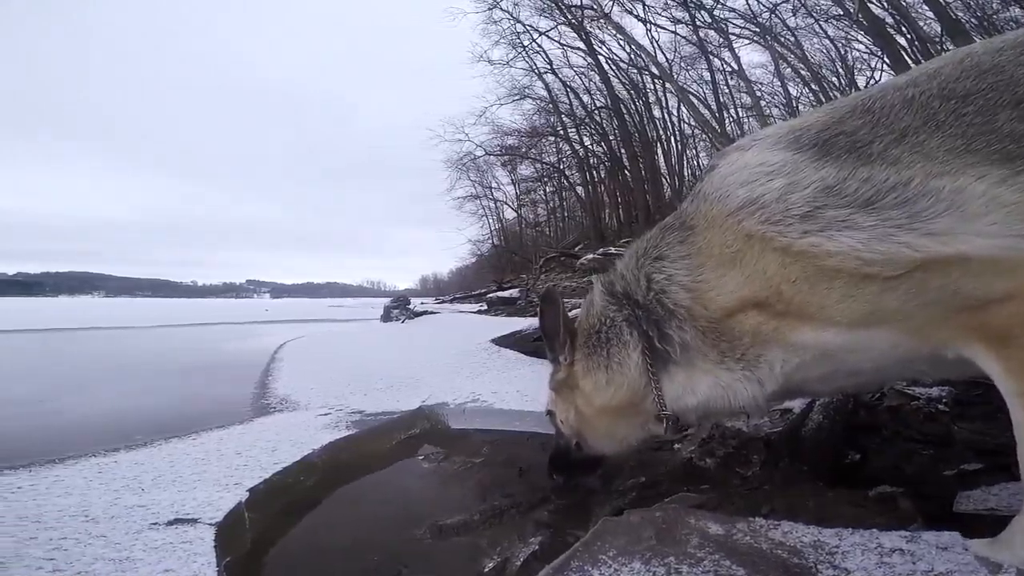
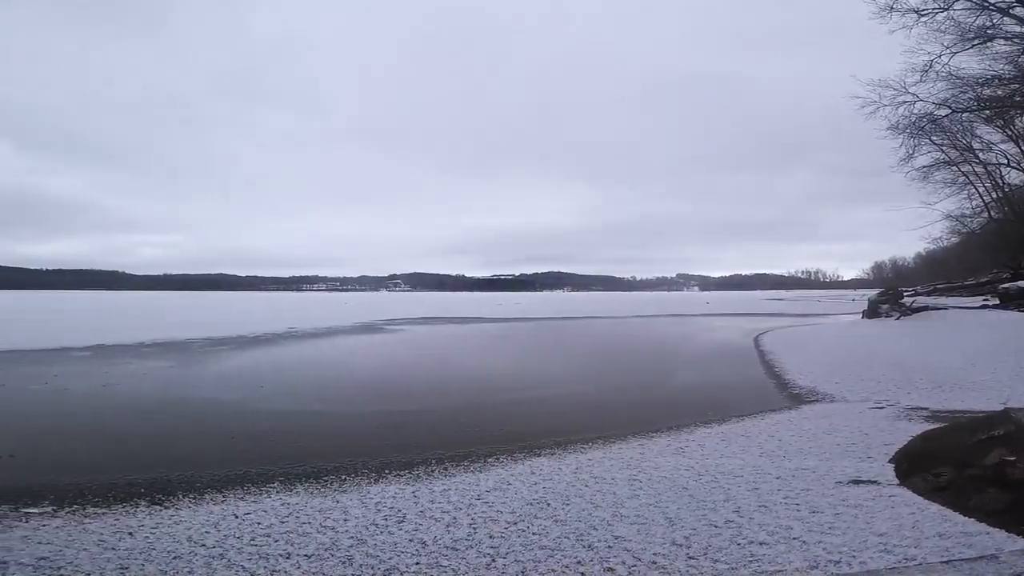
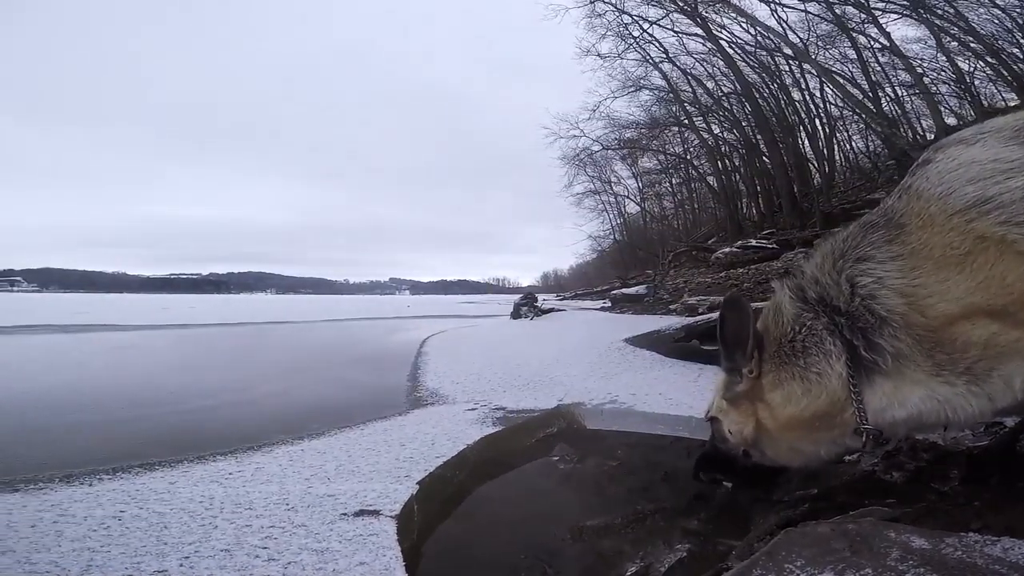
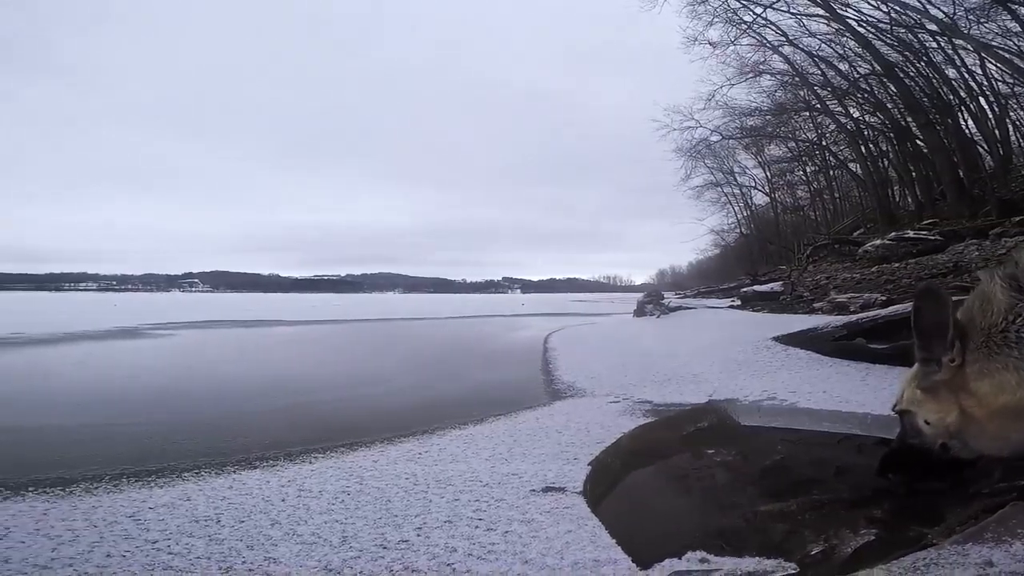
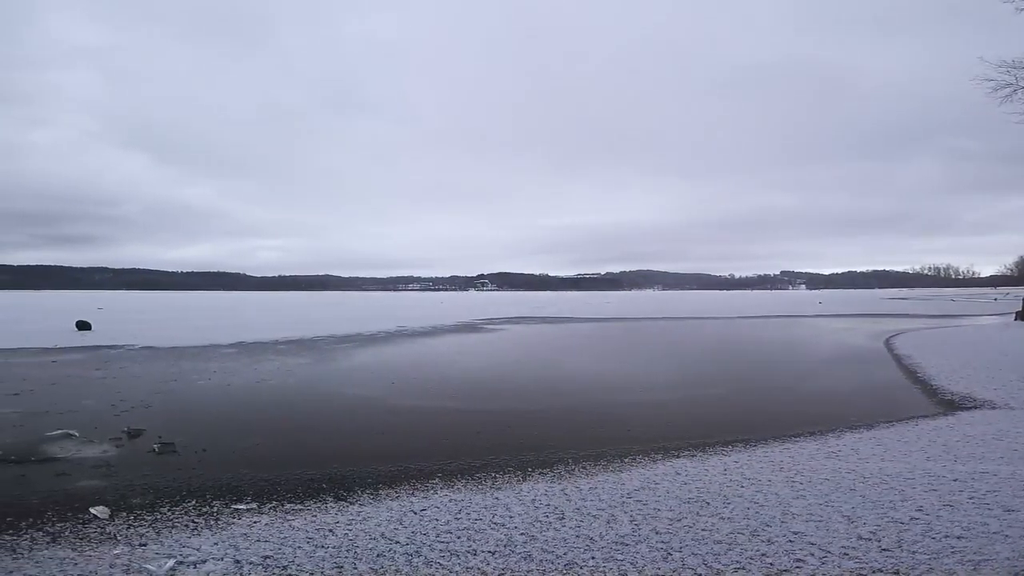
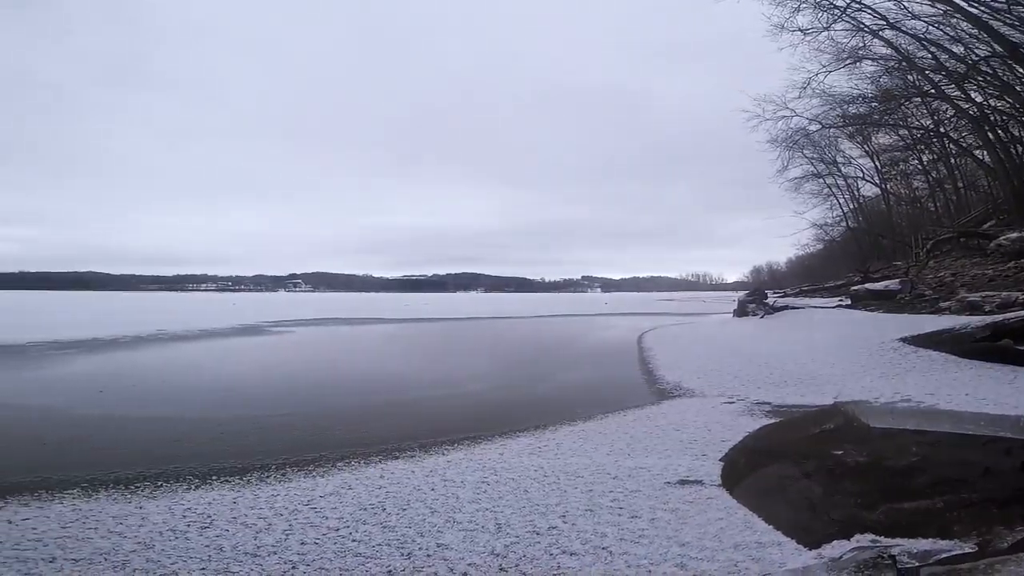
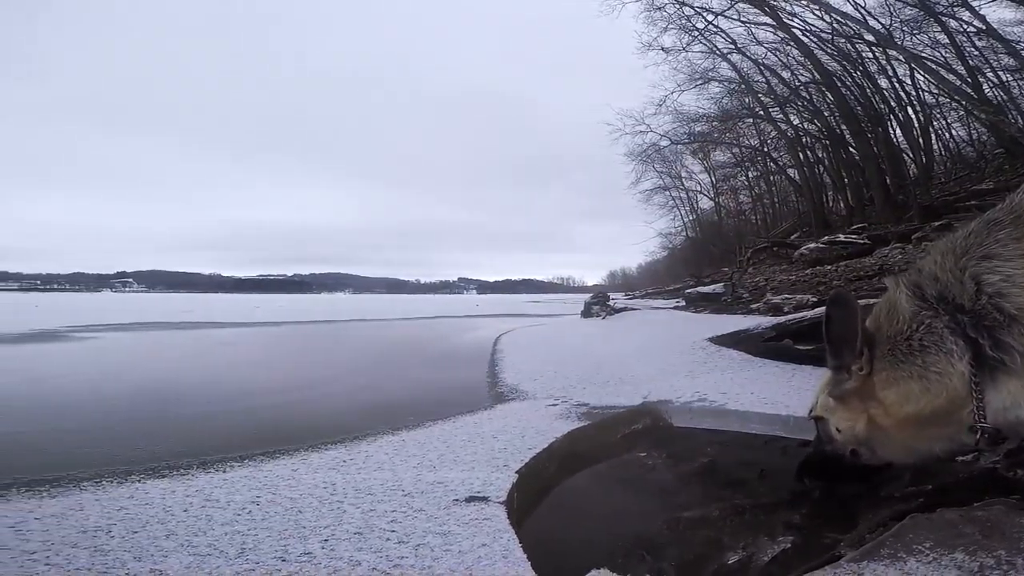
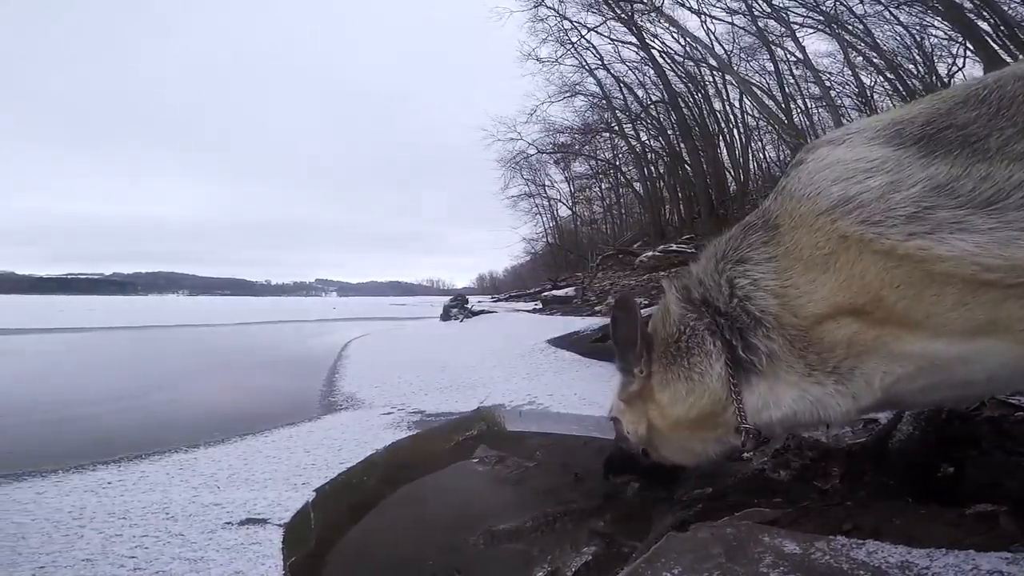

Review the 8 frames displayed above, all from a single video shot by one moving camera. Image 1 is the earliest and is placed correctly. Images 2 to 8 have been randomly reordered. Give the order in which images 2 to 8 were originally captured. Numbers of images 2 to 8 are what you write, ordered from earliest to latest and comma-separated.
8, 3, 7, 4, 6, 2, 5
